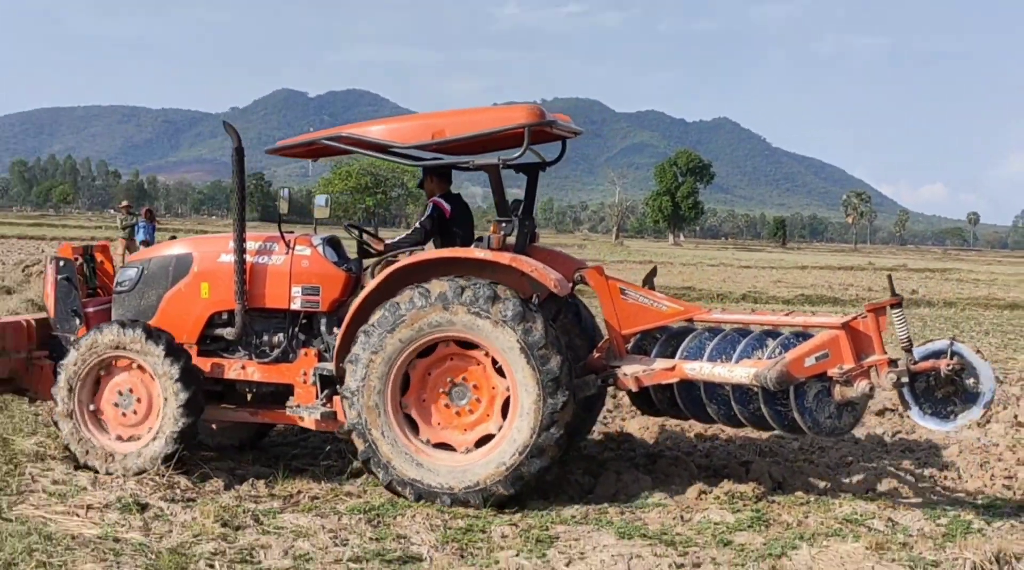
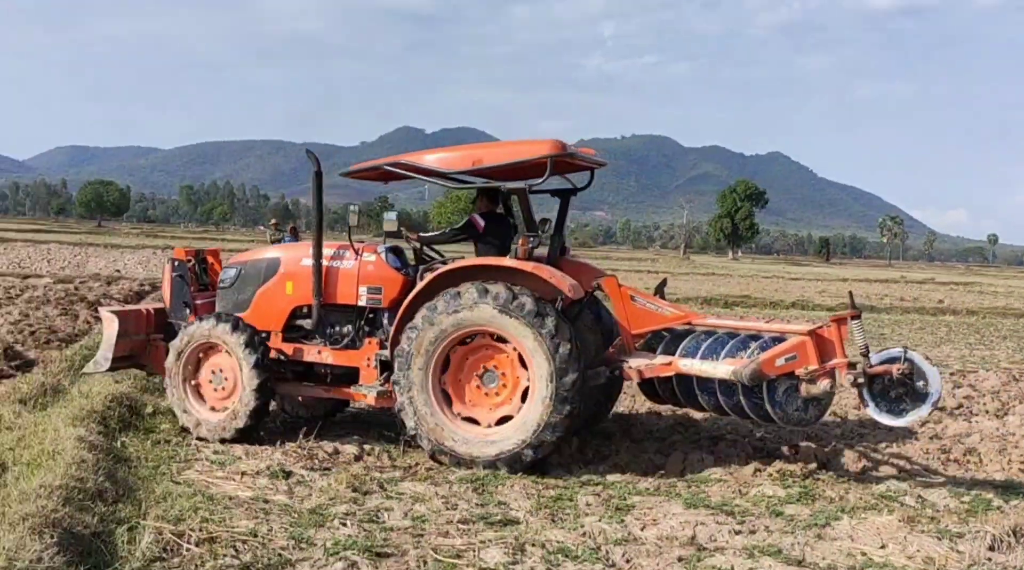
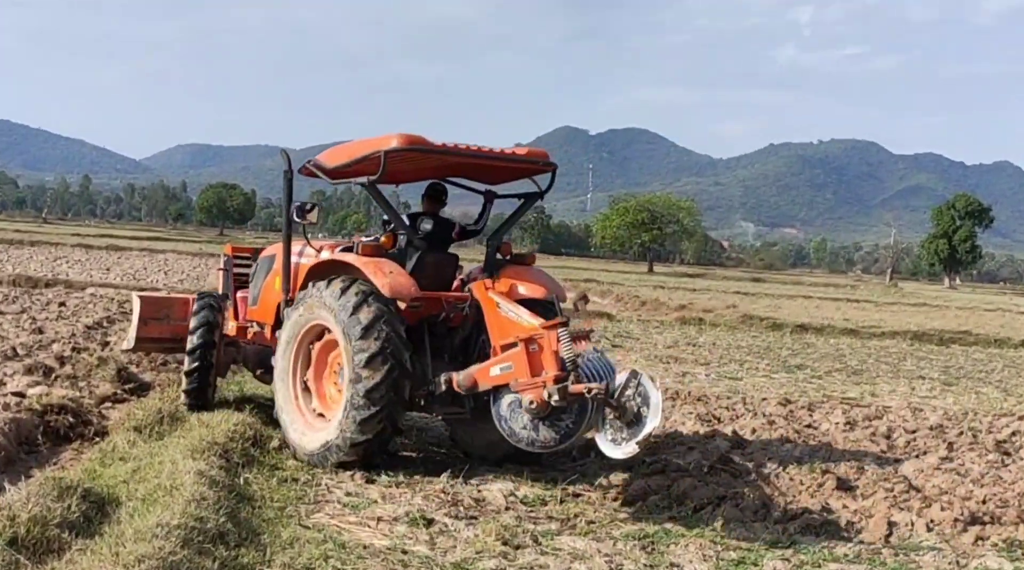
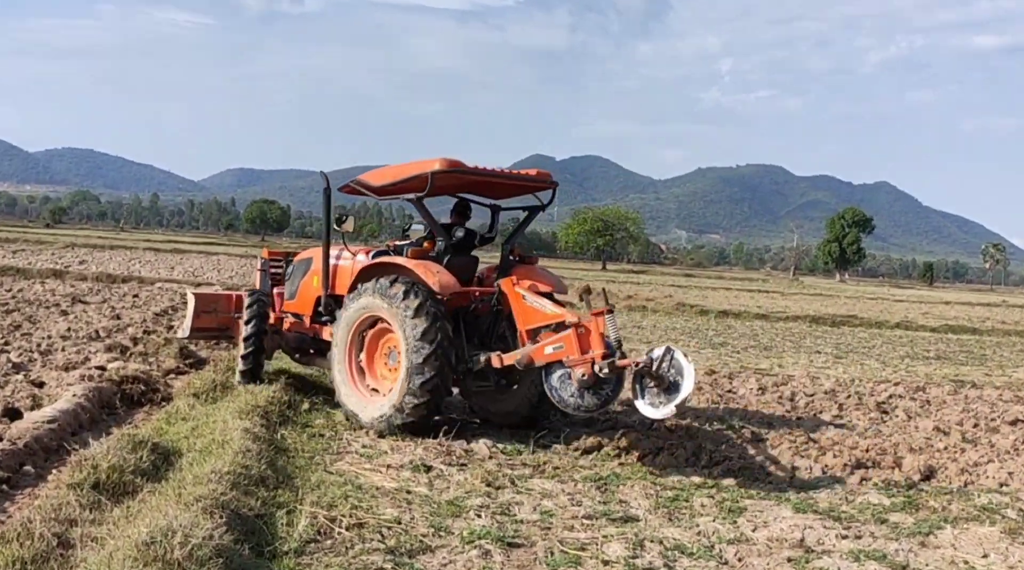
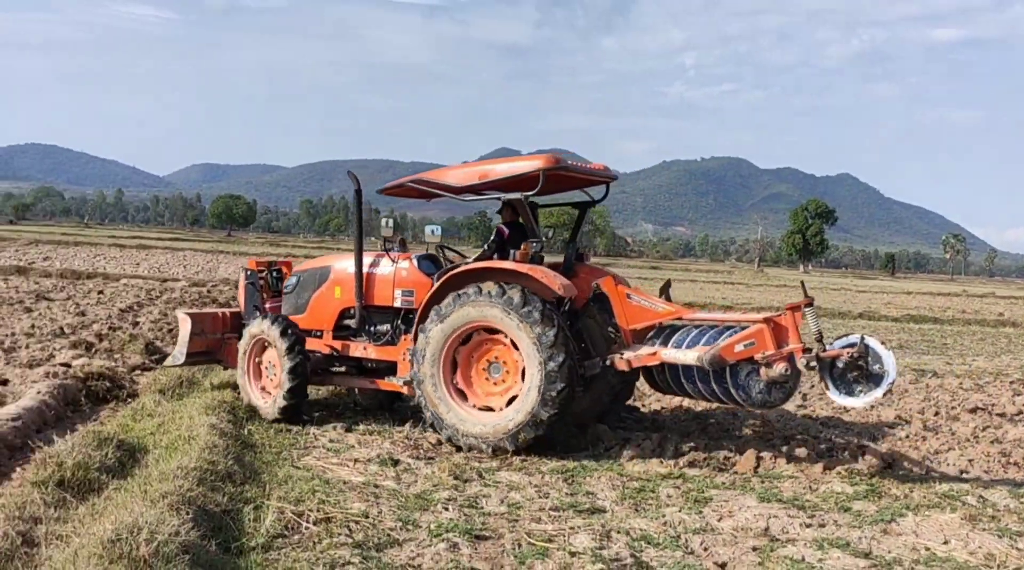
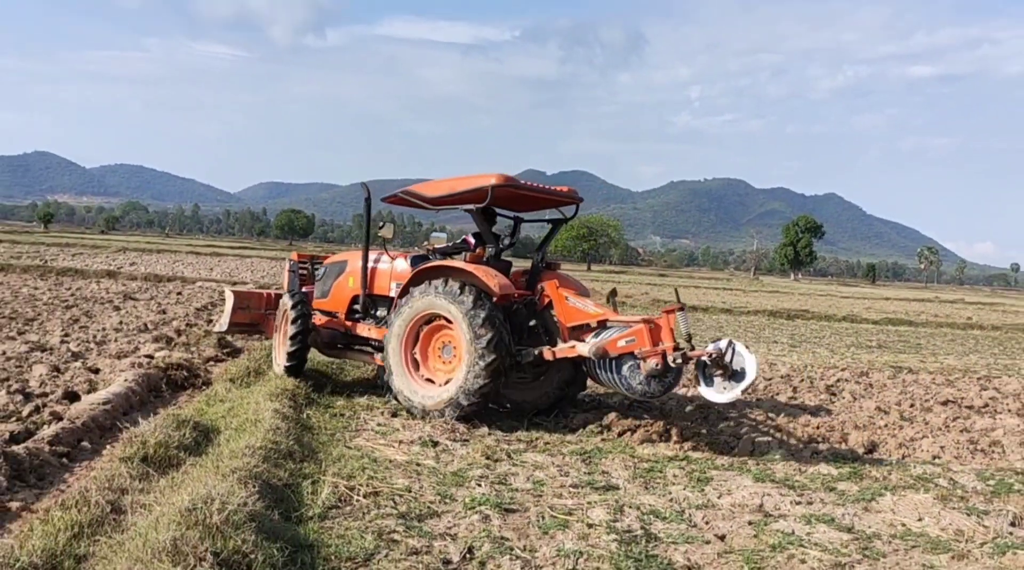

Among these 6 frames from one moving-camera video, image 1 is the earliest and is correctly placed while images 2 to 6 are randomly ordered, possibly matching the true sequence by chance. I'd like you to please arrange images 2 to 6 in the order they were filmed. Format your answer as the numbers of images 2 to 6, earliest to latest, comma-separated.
2, 5, 6, 4, 3
